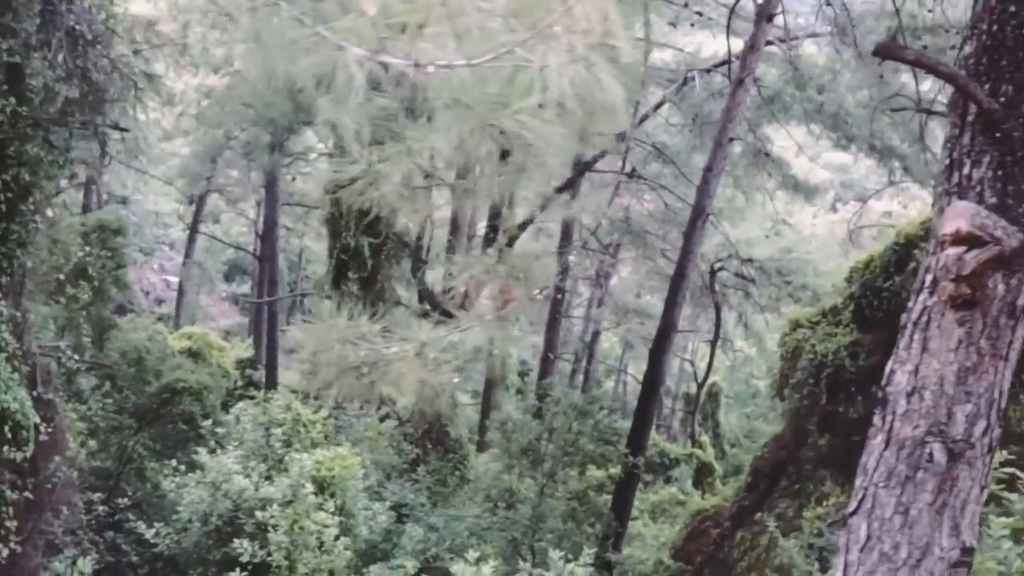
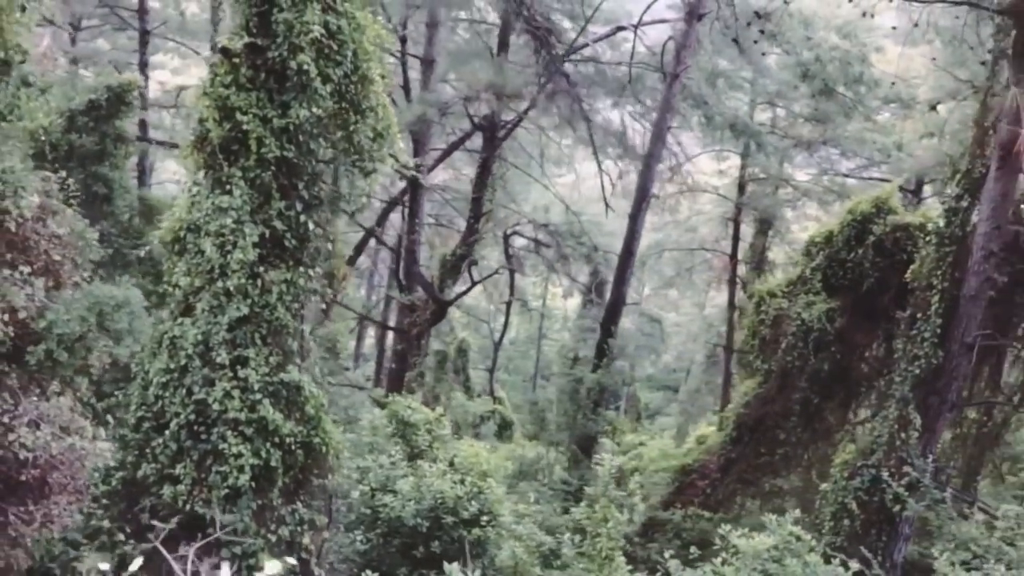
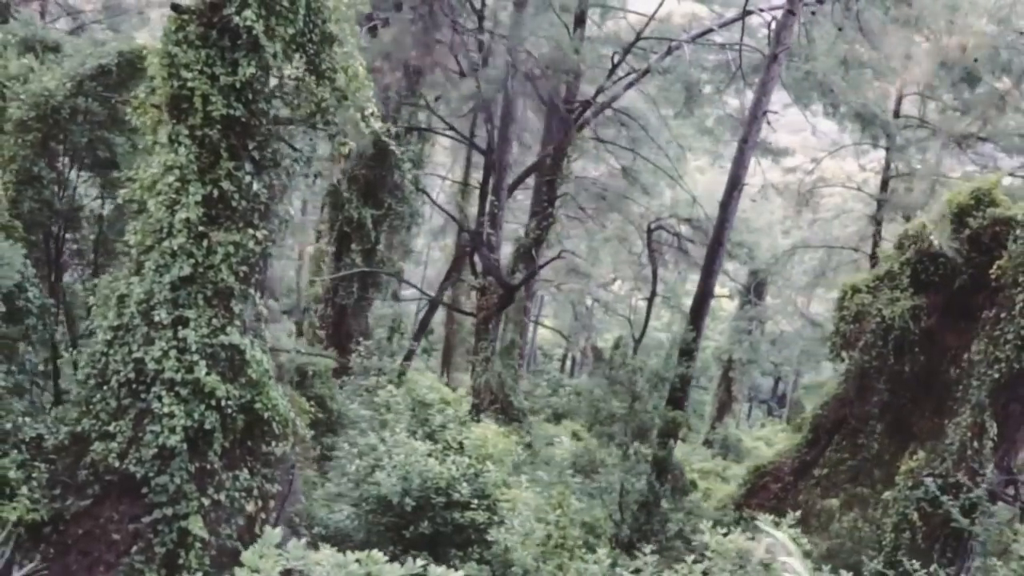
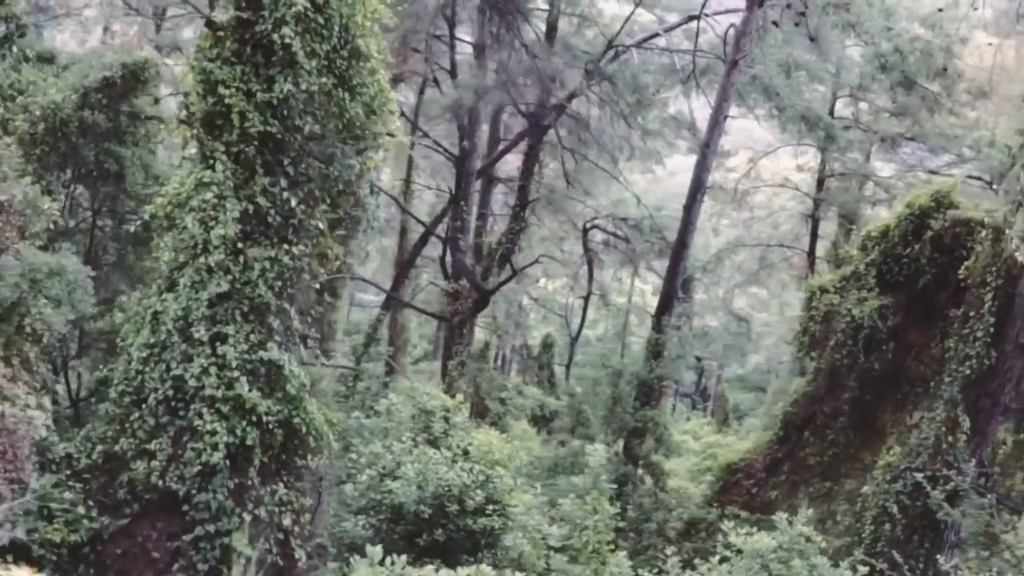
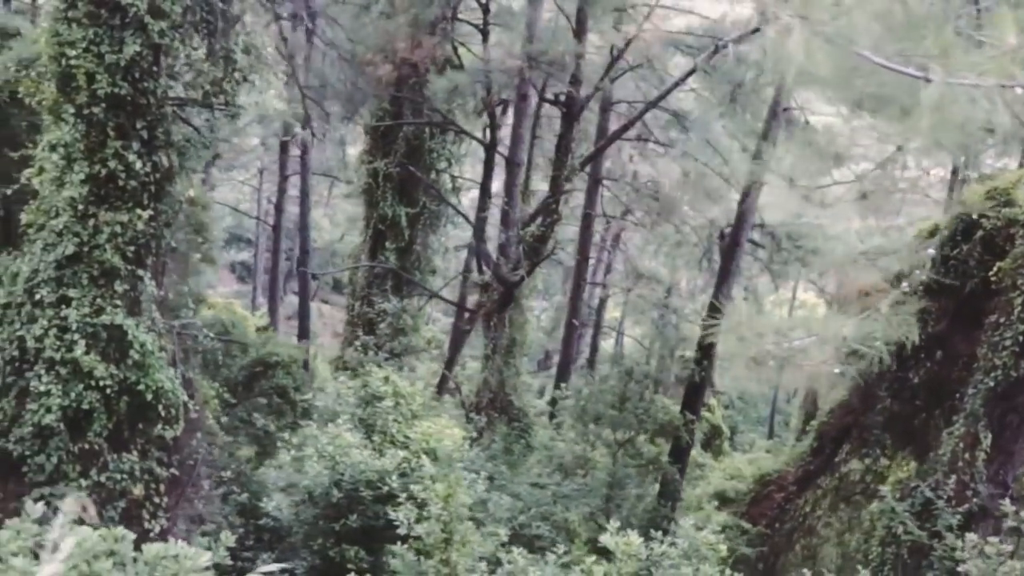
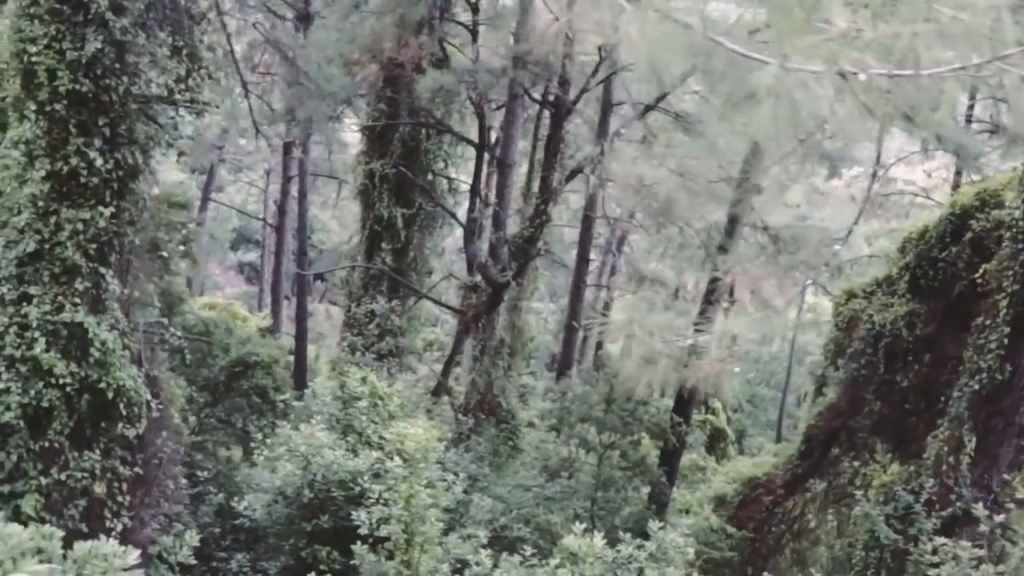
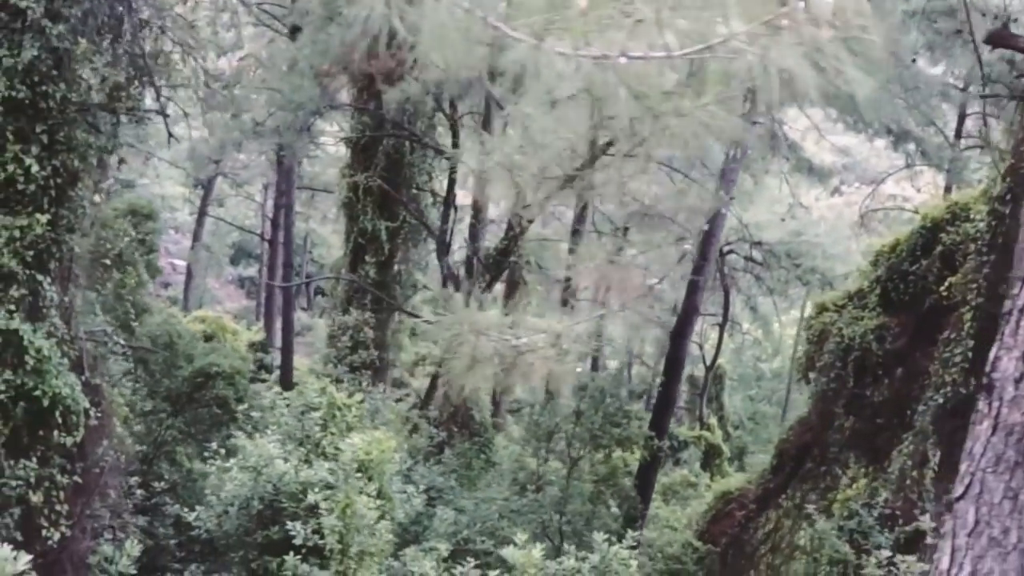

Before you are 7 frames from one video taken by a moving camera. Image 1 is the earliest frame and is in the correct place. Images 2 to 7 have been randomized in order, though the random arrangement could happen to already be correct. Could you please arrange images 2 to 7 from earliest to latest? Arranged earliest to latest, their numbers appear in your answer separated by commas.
7, 6, 5, 3, 4, 2
